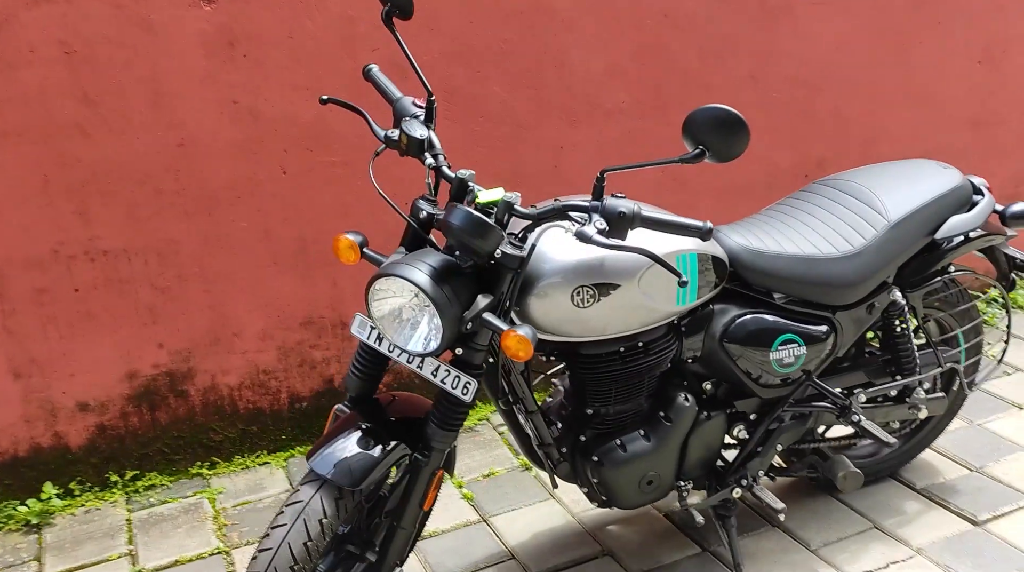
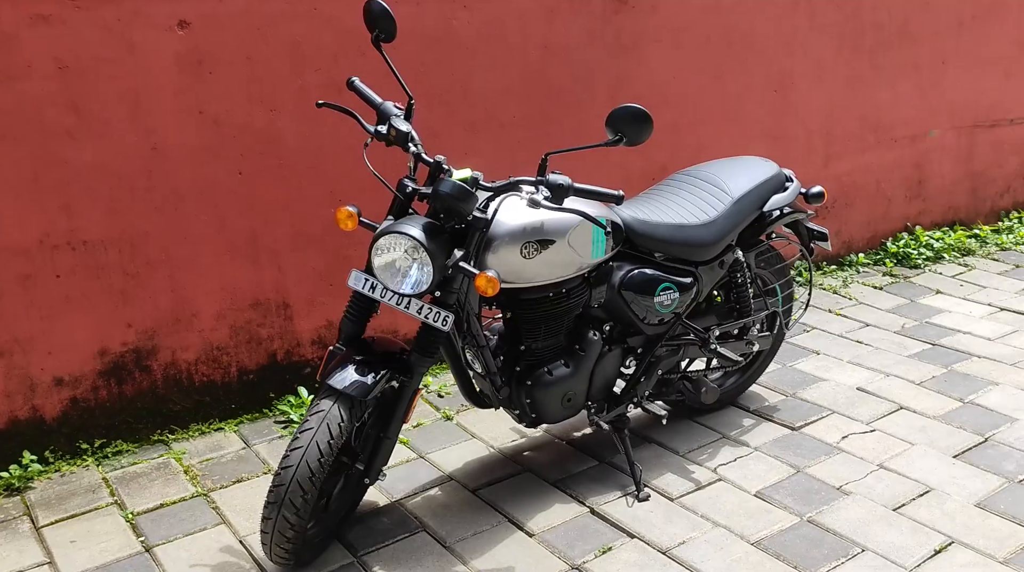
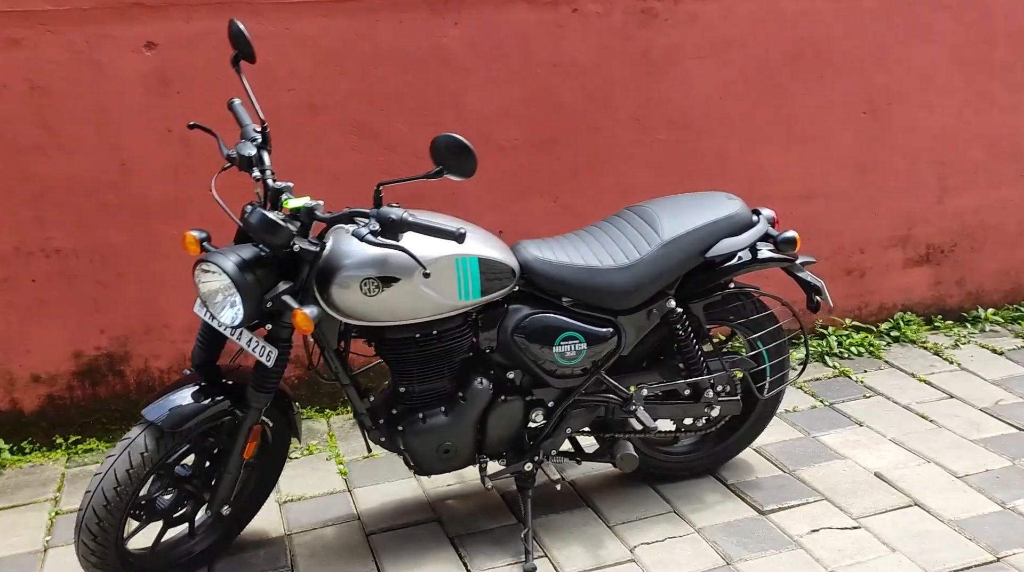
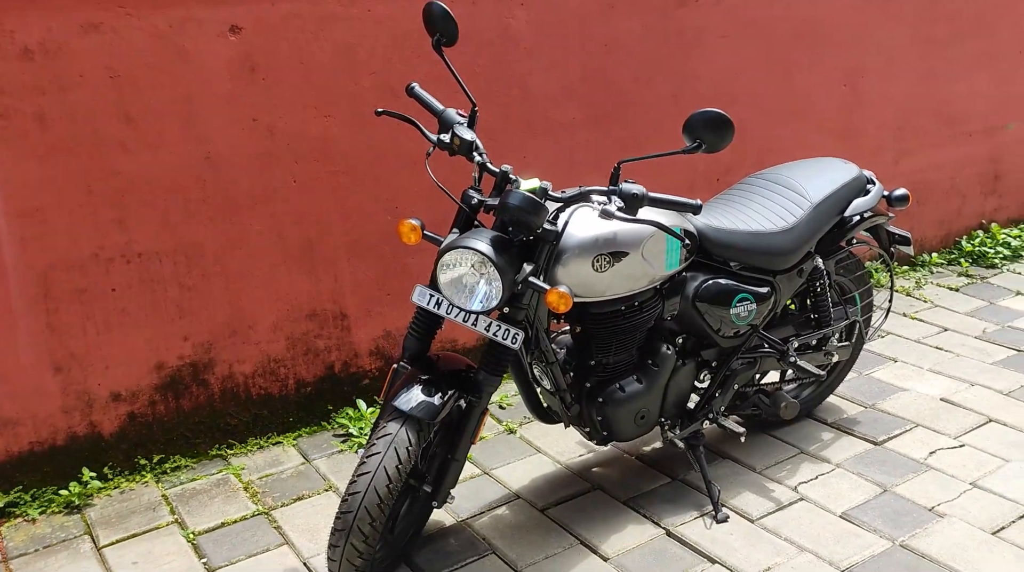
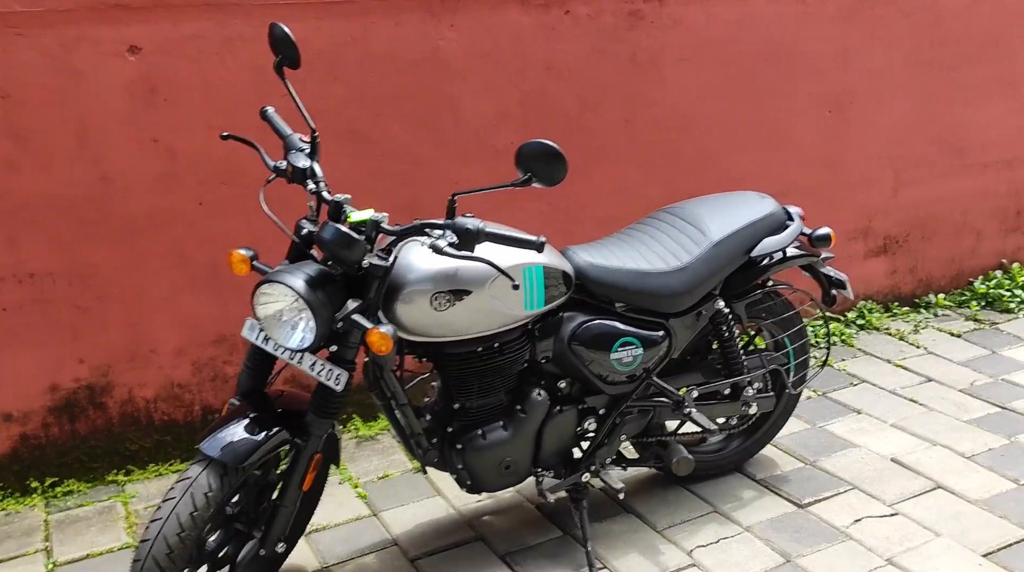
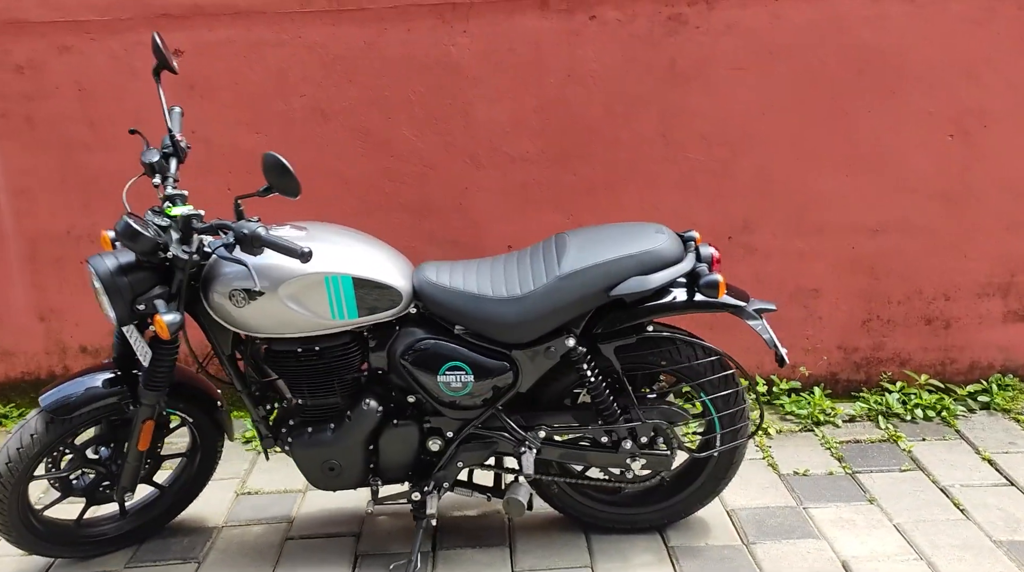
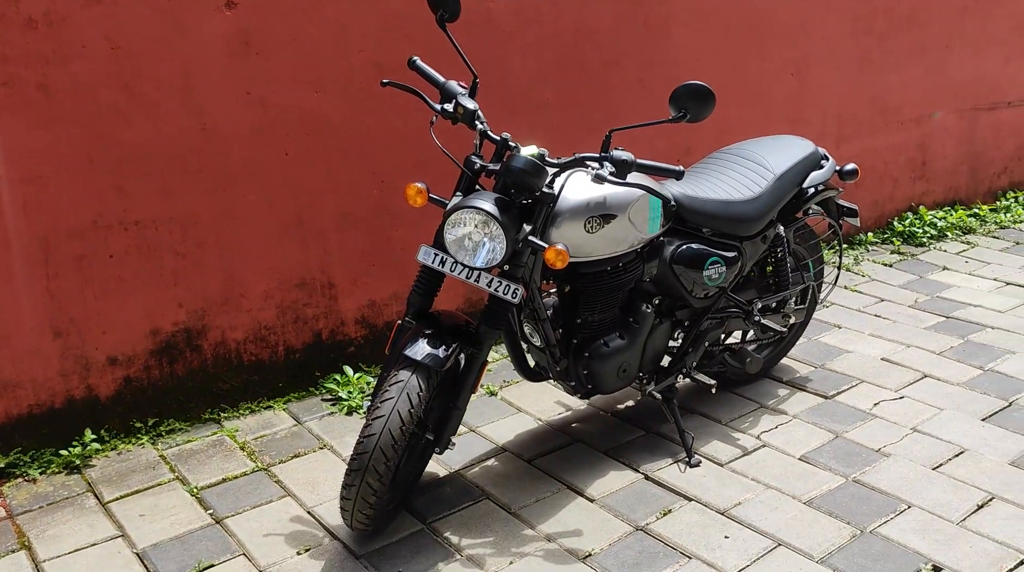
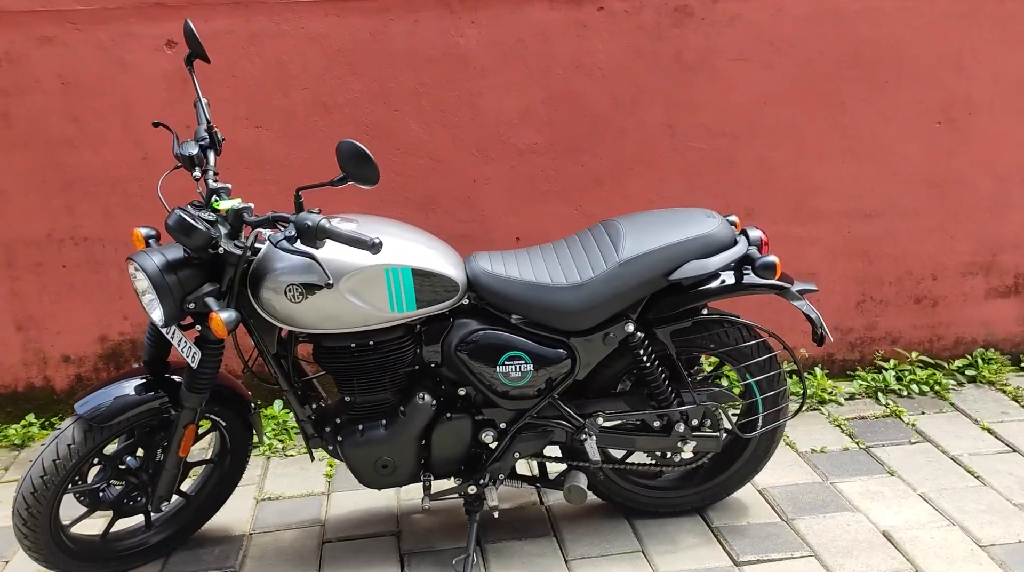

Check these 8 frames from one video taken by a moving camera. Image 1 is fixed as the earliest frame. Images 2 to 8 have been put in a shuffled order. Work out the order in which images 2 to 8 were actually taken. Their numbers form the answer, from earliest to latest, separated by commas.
4, 7, 2, 5, 3, 8, 6
